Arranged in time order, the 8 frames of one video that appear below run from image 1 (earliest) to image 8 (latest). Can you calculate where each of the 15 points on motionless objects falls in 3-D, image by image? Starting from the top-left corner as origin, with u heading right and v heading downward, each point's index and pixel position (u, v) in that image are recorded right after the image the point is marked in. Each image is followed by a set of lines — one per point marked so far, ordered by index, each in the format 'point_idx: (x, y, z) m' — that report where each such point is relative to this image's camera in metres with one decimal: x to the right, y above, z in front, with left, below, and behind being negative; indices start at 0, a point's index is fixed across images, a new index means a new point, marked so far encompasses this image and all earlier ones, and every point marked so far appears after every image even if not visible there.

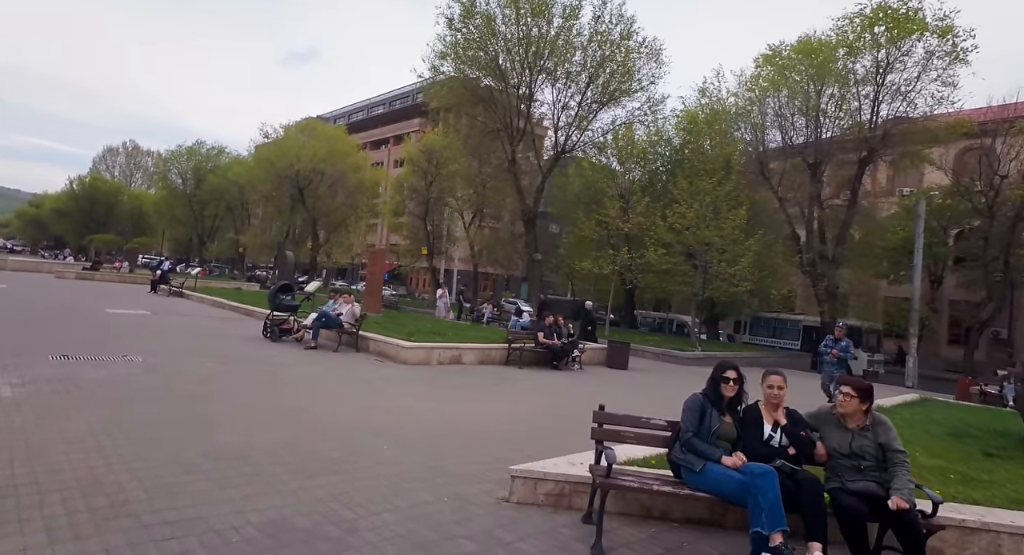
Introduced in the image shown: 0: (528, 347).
0: (+0.4, -1.8, +13.7) m
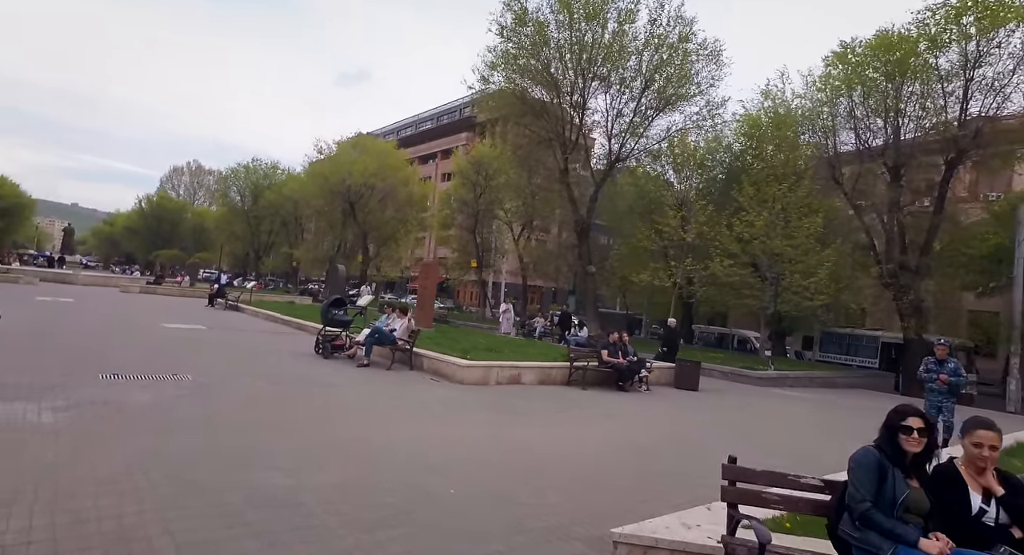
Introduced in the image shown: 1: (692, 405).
0: (+1.9, -2.1, +12.7) m
1: (+4.3, -3.0, +12.7) m
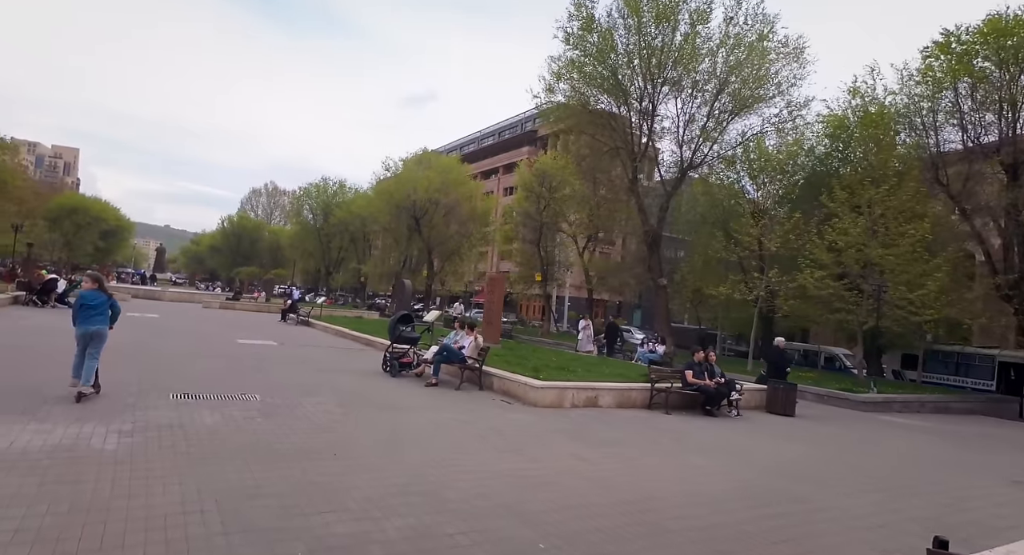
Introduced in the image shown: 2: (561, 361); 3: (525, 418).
0: (+3.5, -2.4, +11.6) m
1: (+5.9, -3.3, +11.4) m
2: (+1.3, -2.2, +14.1) m
3: (+0.2, -2.4, +9.1) m
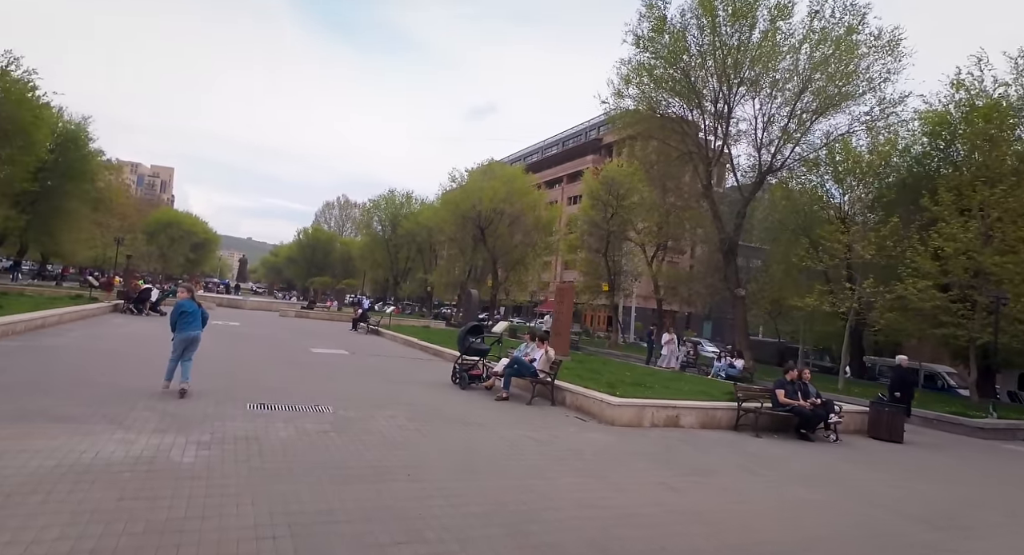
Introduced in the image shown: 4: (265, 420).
0: (+5.0, -2.6, +10.7) m
1: (+7.3, -3.5, +10.1) m
2: (+3.1, -2.4, +13.4) m
3: (+1.4, -2.5, +8.5) m
4: (-3.1, -1.8, +6.9) m
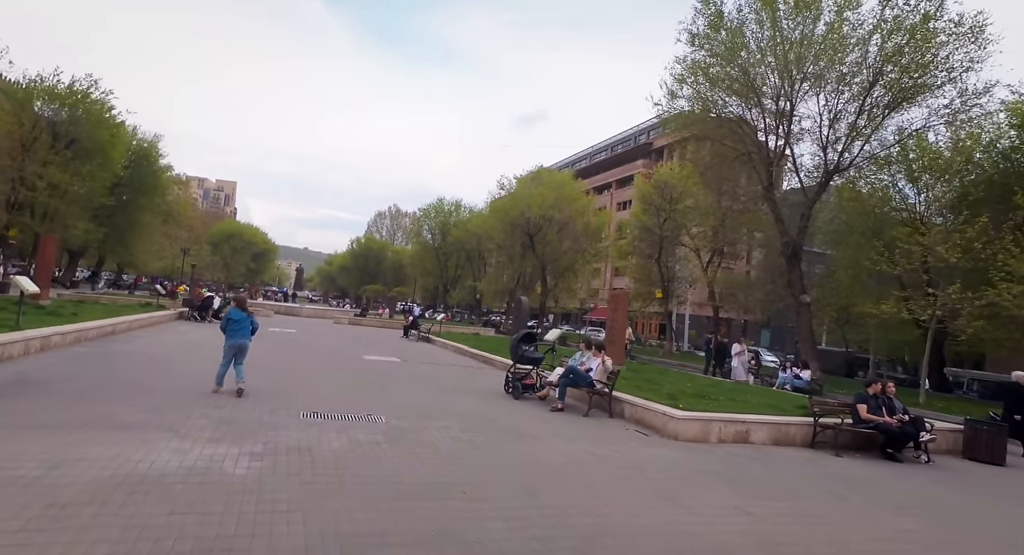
0: (+6.0, -2.7, +9.8) m
1: (+8.3, -3.5, +9.0) m
2: (+4.3, -2.6, +12.6) m
3: (+2.3, -2.6, +8.0) m
4: (-2.4, -1.9, +6.7) m
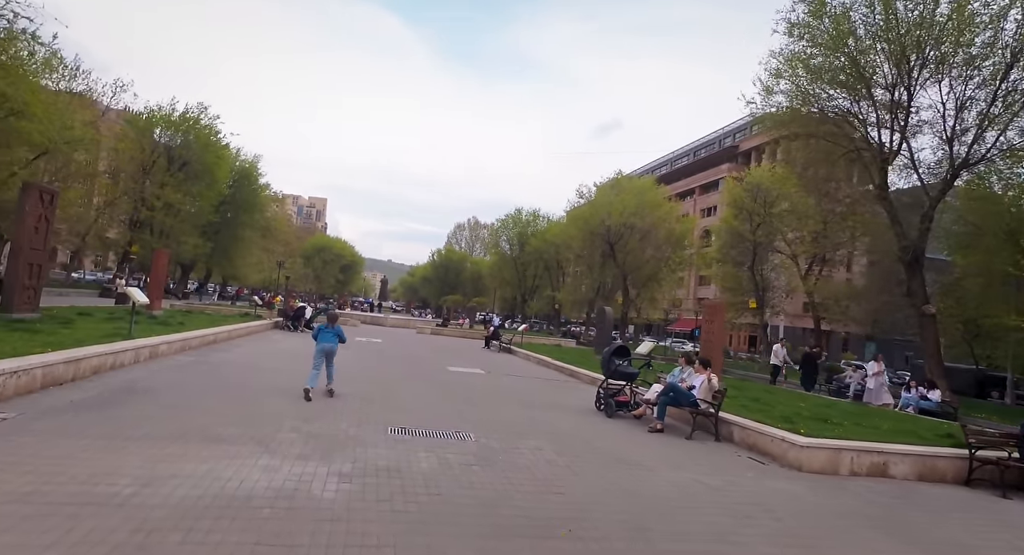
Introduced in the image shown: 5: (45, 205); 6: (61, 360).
0: (+7.5, -2.8, +8.2) m
1: (+9.7, -3.6, +7.1) m
2: (+6.3, -2.7, +11.3) m
3: (+3.6, -2.7, +6.9) m
4: (-1.2, -2.0, +6.3) m
5: (-10.3, +1.6, +11.9) m
6: (-6.2, -1.1, +7.4) m
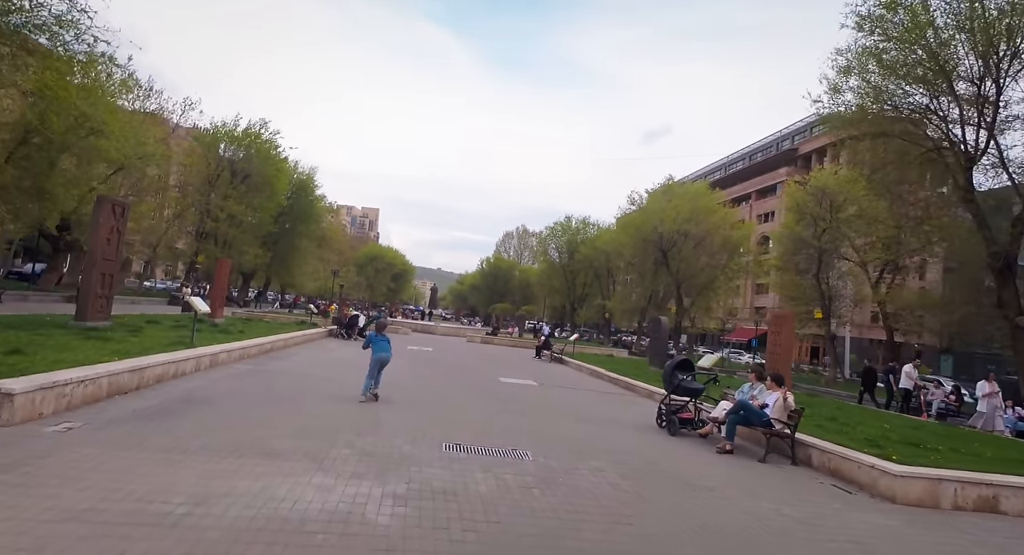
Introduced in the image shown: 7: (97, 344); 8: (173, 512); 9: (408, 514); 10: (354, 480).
0: (+8.3, -2.9, +7.1) m
1: (+10.4, -3.7, +5.8) m
2: (+7.4, -2.9, +10.3) m
3: (+4.3, -2.8, +6.2) m
4: (-0.6, -2.1, +6.0) m
5: (-9.1, +1.4, +12.4) m
6: (-5.4, -1.3, +7.5) m
7: (-7.4, -1.2, +9.7) m
8: (-2.5, -1.7, +4.0) m
9: (-0.9, -2.0, +4.5) m
10: (-1.5, -1.9, +5.1) m
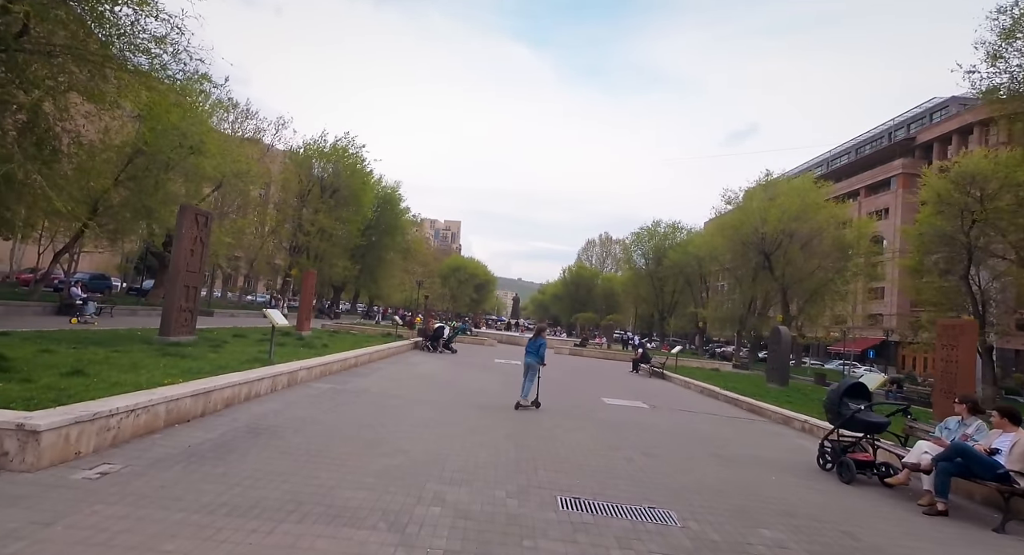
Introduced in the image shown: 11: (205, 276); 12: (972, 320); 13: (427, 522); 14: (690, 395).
0: (+9.6, -2.8, +4.1) m
1: (+11.4, -3.5, +2.5) m
2: (+9.1, -2.8, +7.4) m
3: (+5.5, -2.7, +3.8) m
4: (+0.6, -2.1, +4.4) m
5: (-6.9, +1.1, +12.0) m
6: (-3.9, -1.4, +6.5) m
7: (-5.6, -1.4, +9.0) m
8: (-1.6, -1.7, +2.6) m
9: (+0.1, -2.0, +2.9) m
10: (-0.4, -1.9, +3.6) m
11: (-7.0, 0.0, +12.3) m
12: (+9.4, -0.9, +11.1) m
13: (-0.7, -2.0, +4.4) m
14: (+5.4, -3.5, +16.4) m
